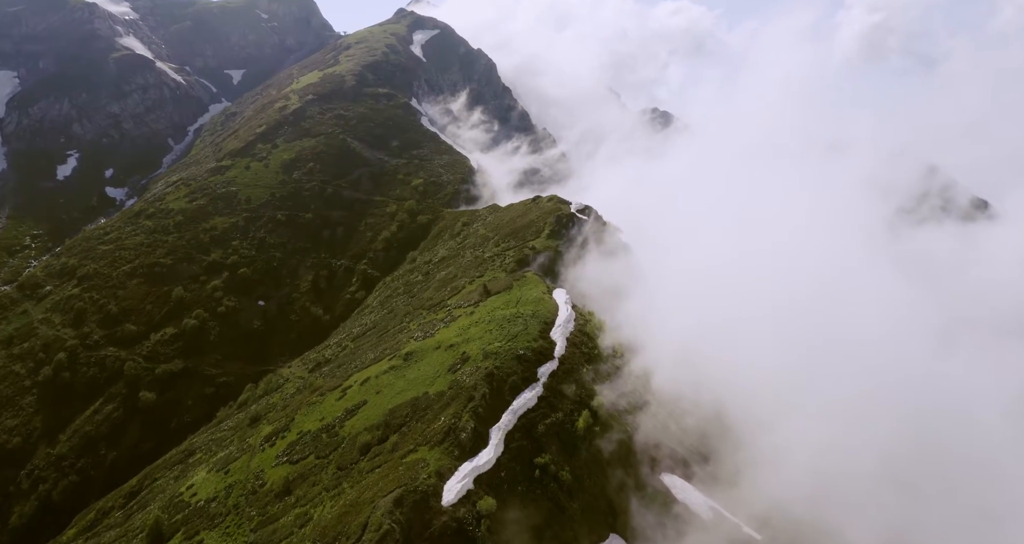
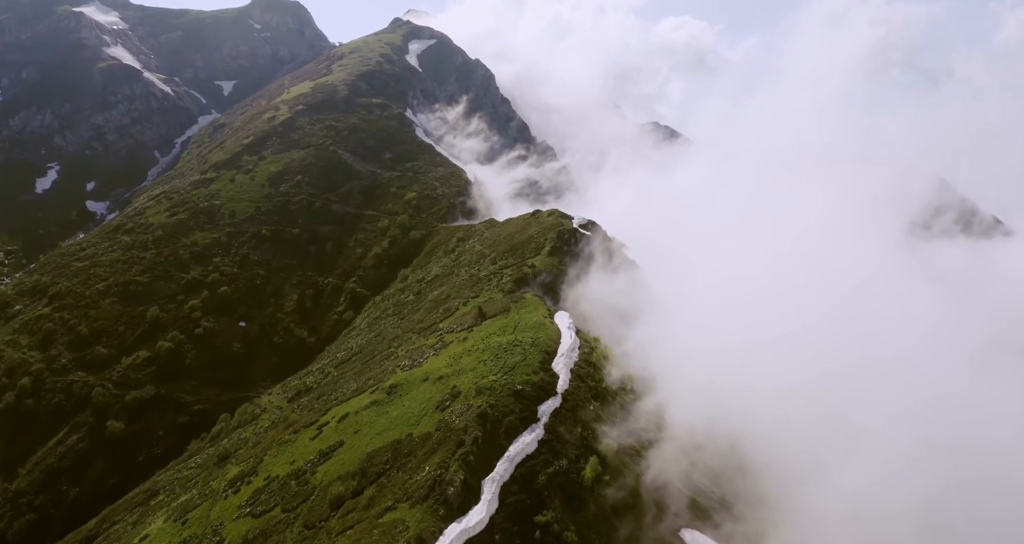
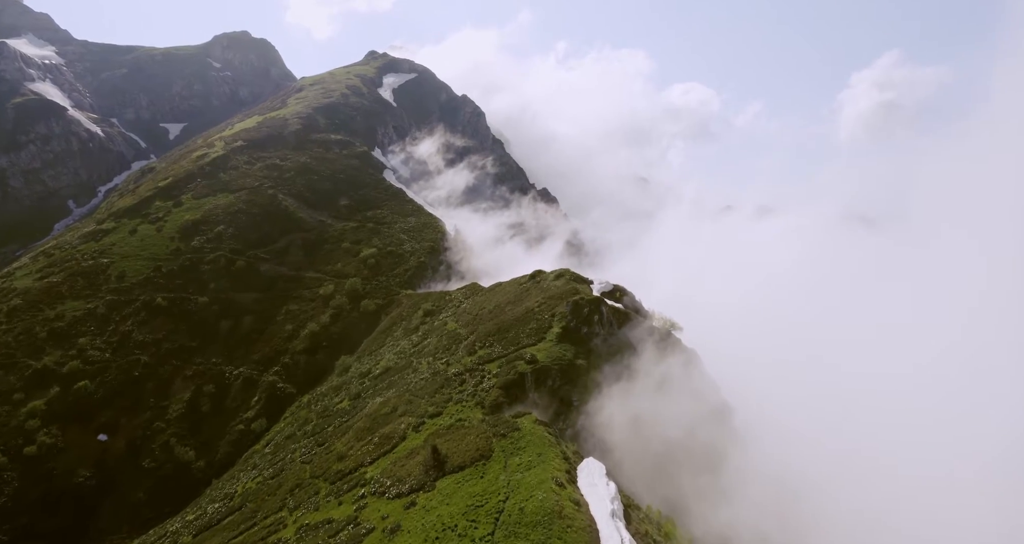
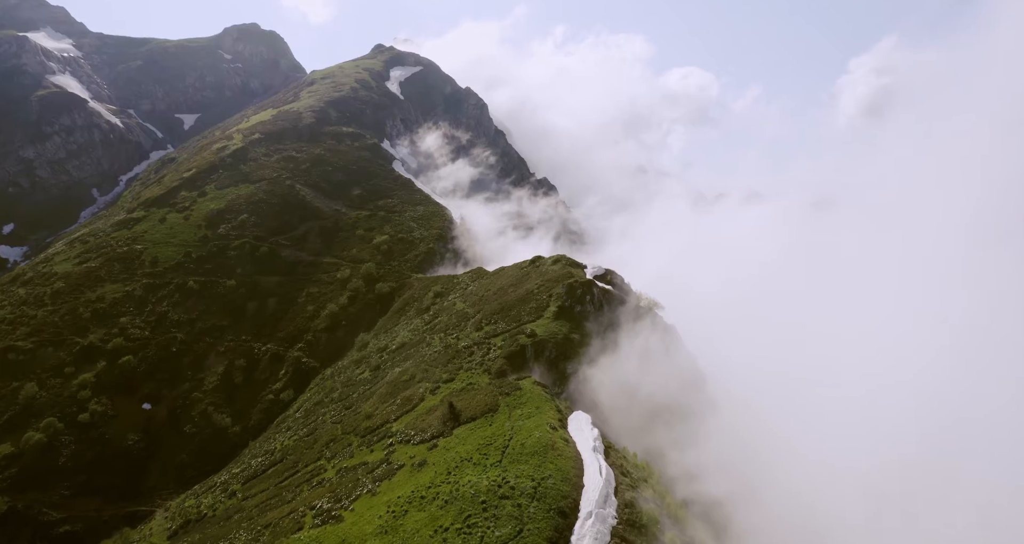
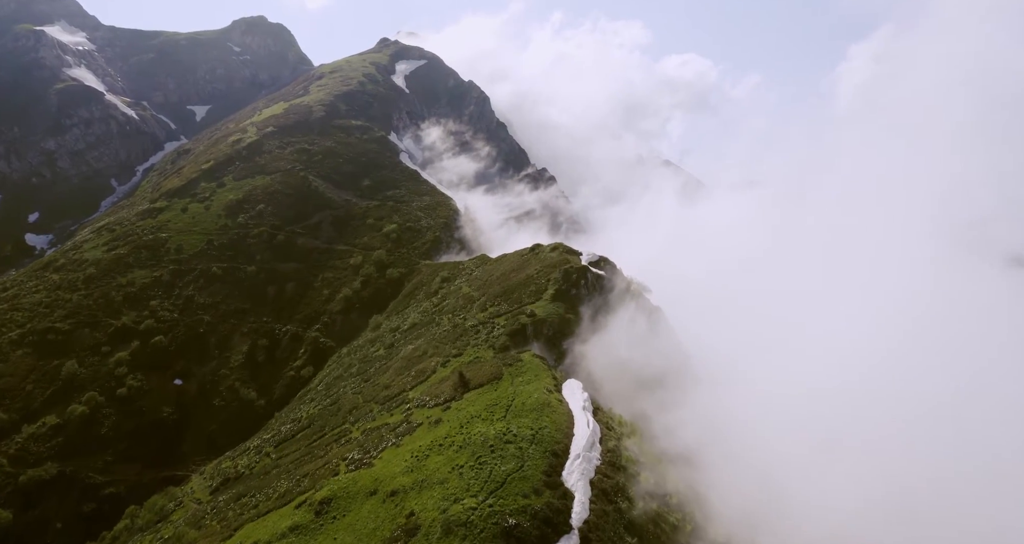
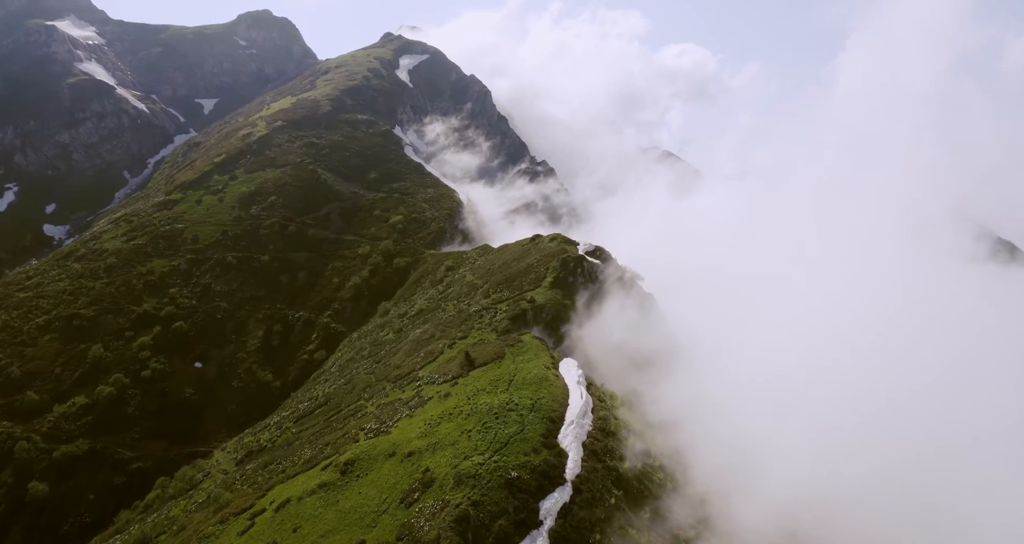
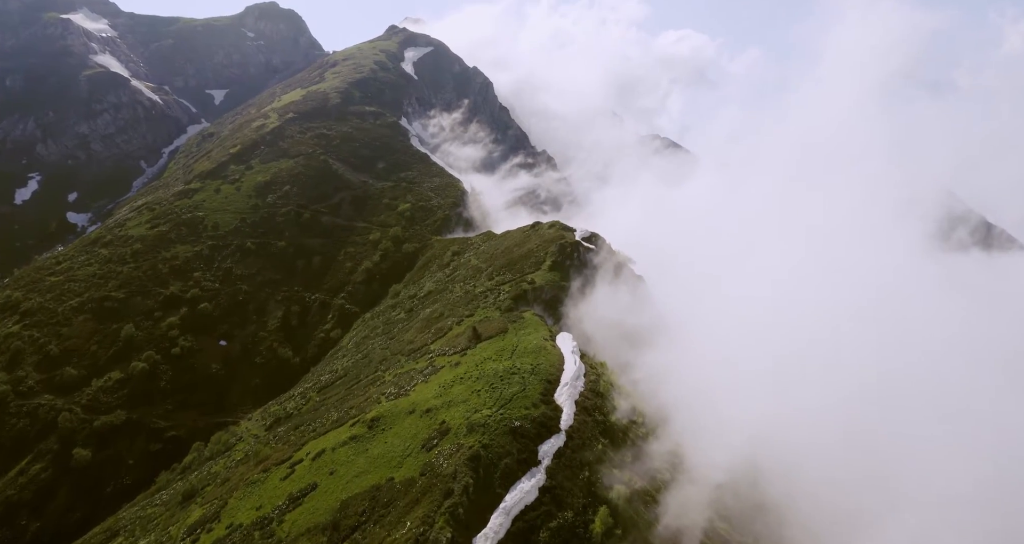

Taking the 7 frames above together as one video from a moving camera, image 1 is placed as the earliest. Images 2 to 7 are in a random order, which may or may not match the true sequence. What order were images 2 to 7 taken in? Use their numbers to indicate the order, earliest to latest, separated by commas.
2, 7, 6, 5, 4, 3
